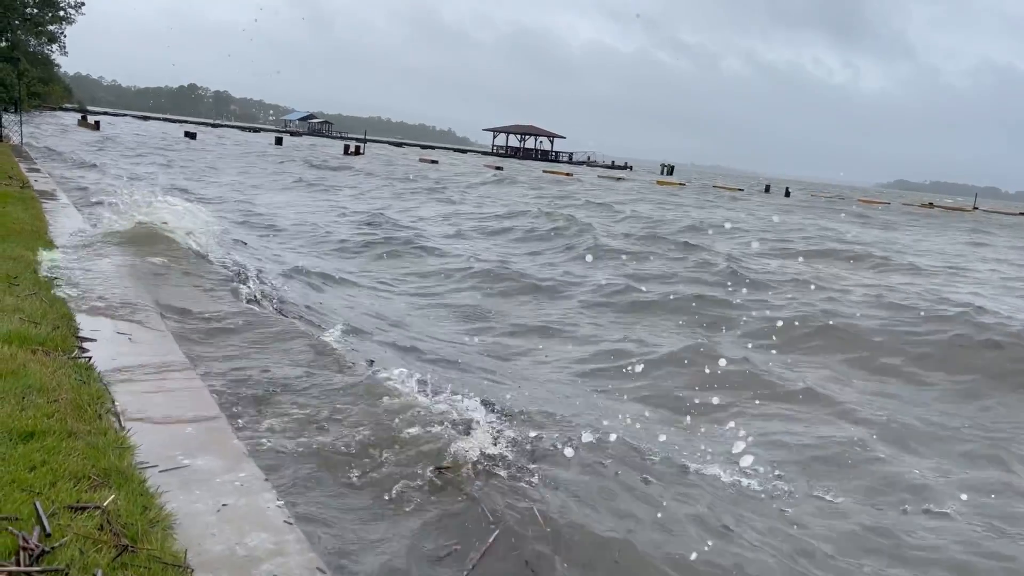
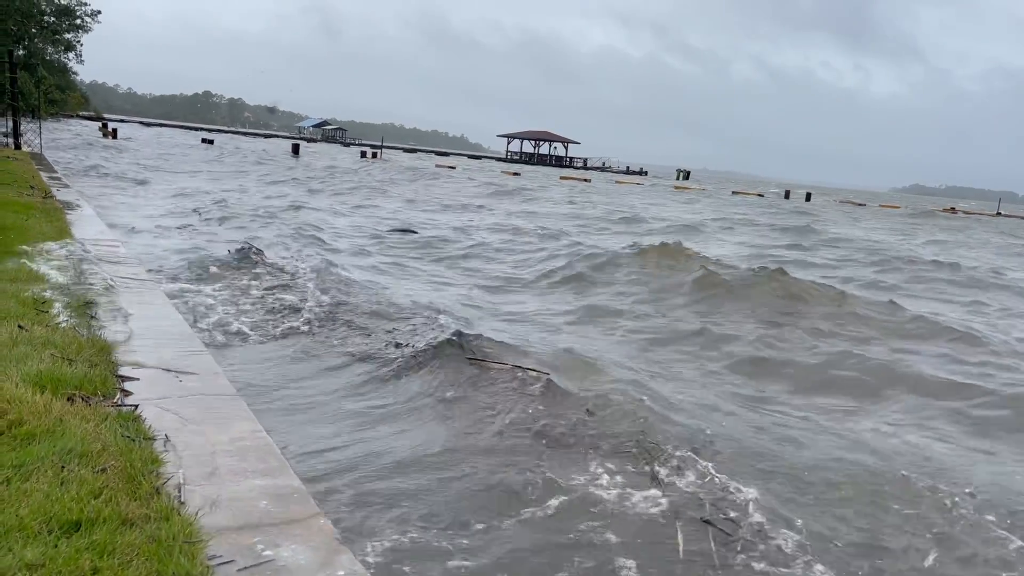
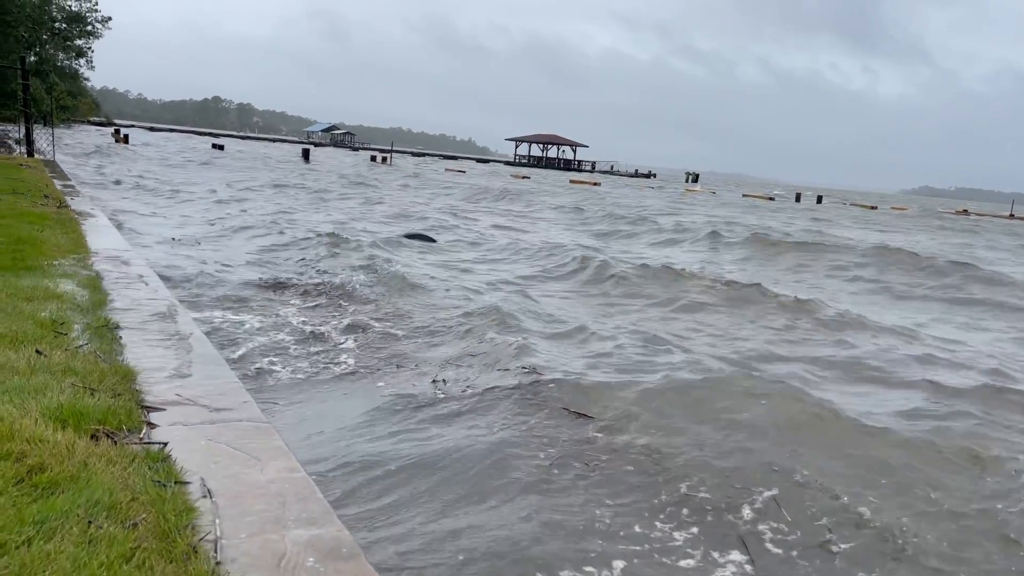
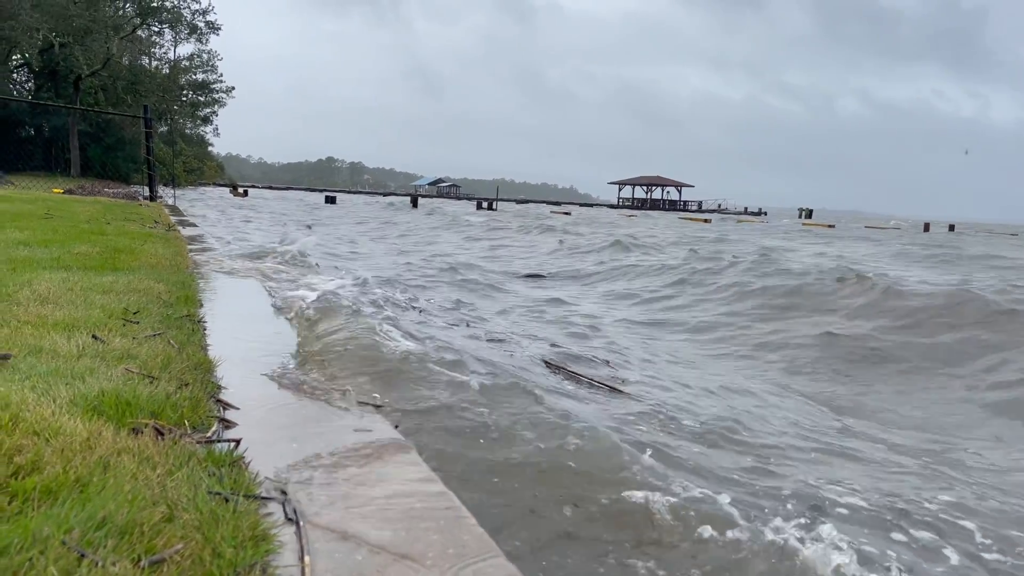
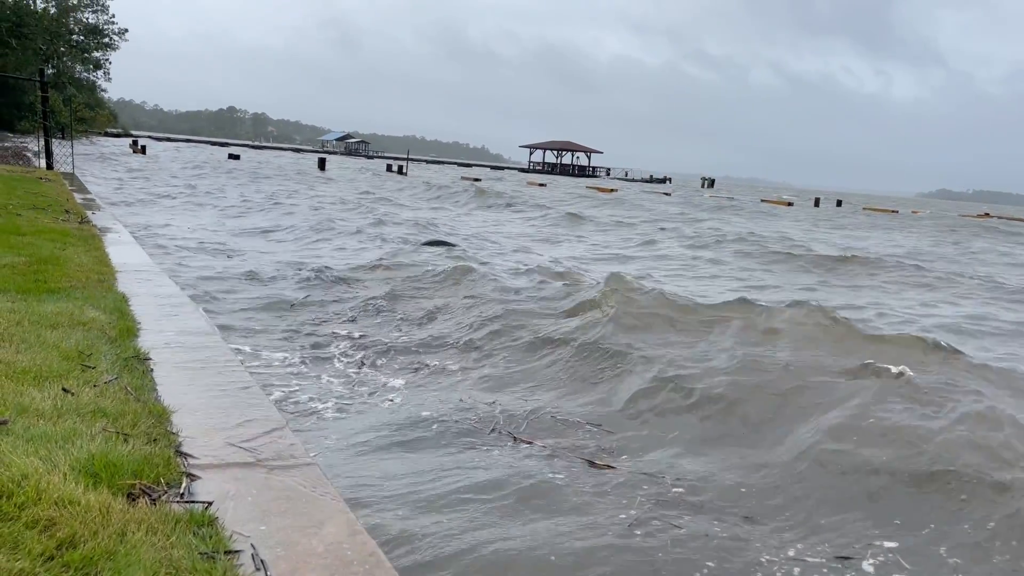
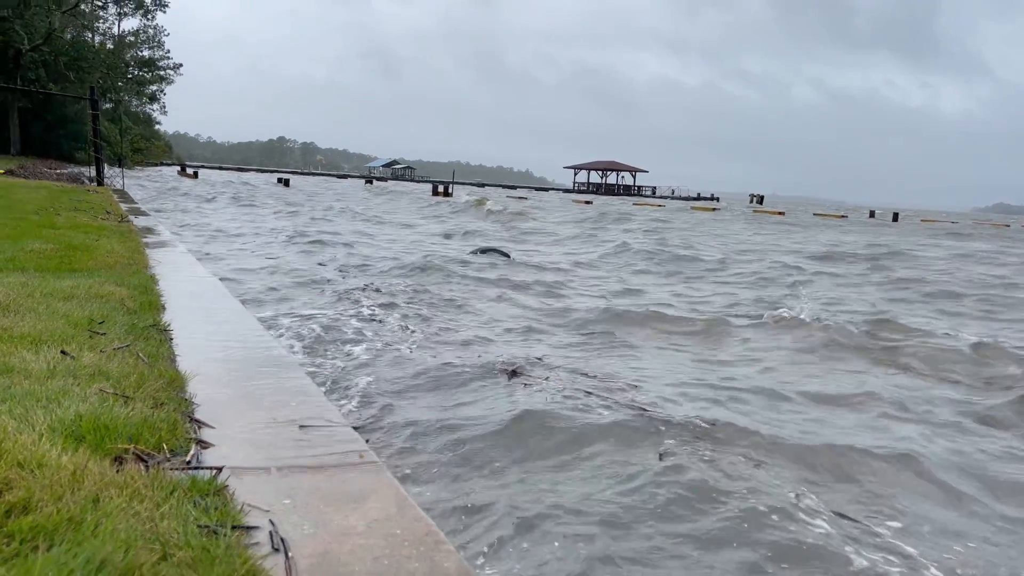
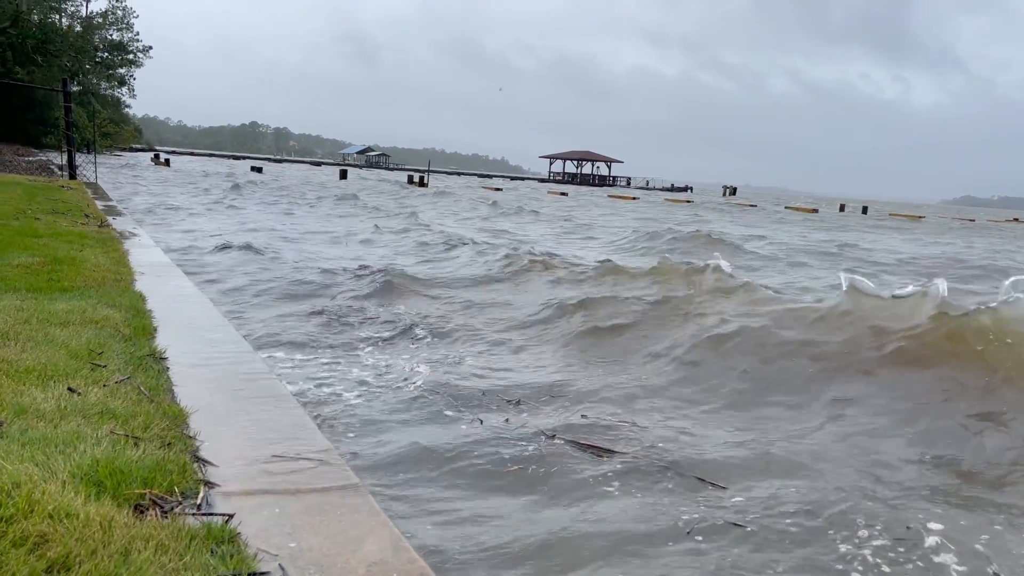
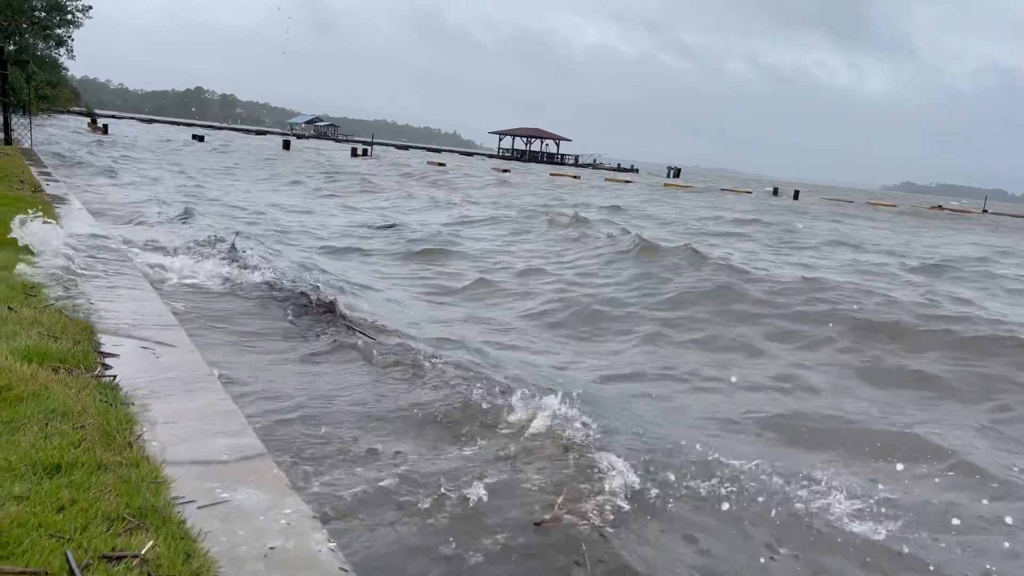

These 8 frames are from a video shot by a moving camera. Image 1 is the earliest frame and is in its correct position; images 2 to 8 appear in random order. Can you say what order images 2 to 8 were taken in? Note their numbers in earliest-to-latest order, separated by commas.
8, 2, 3, 5, 7, 6, 4
